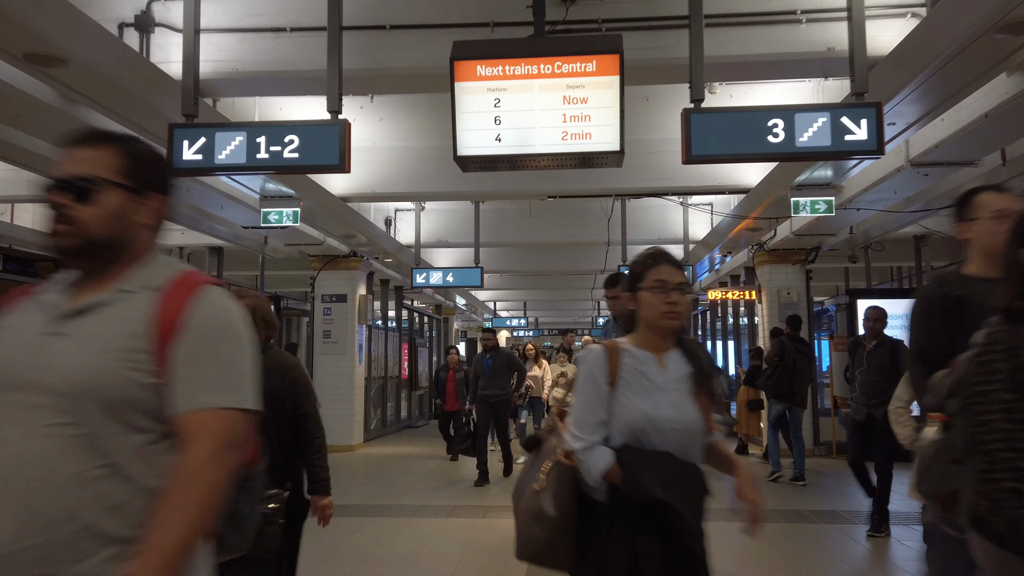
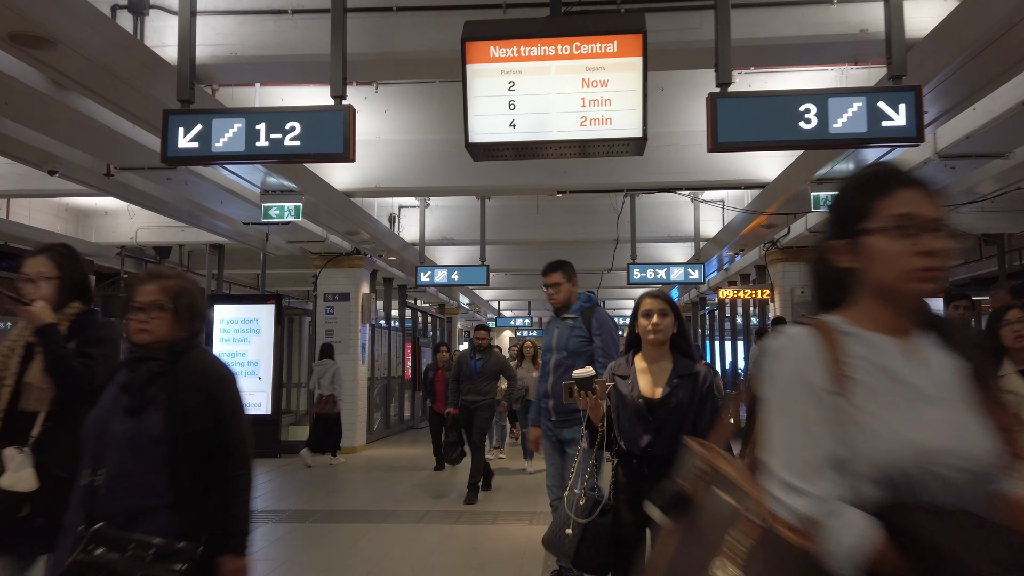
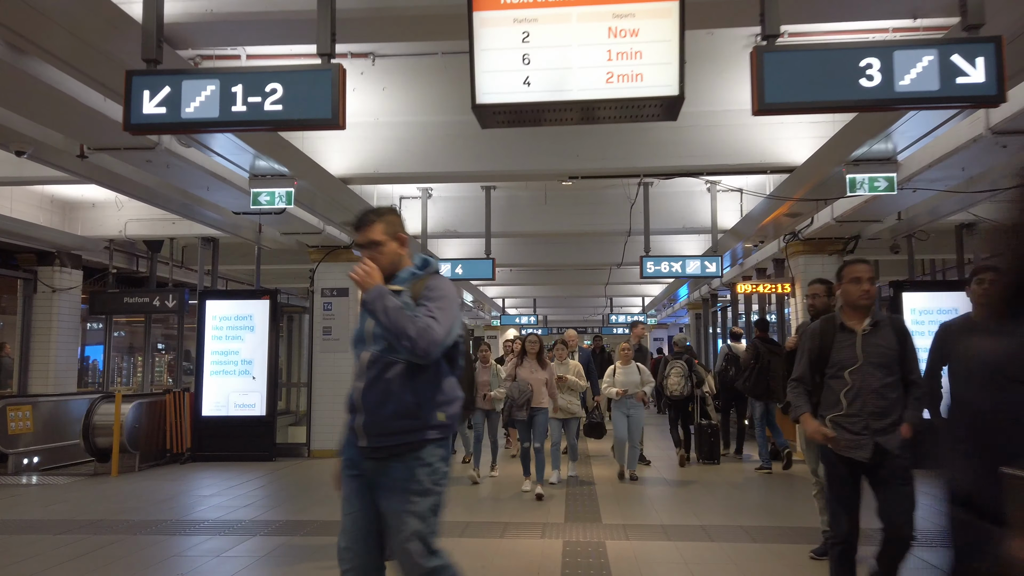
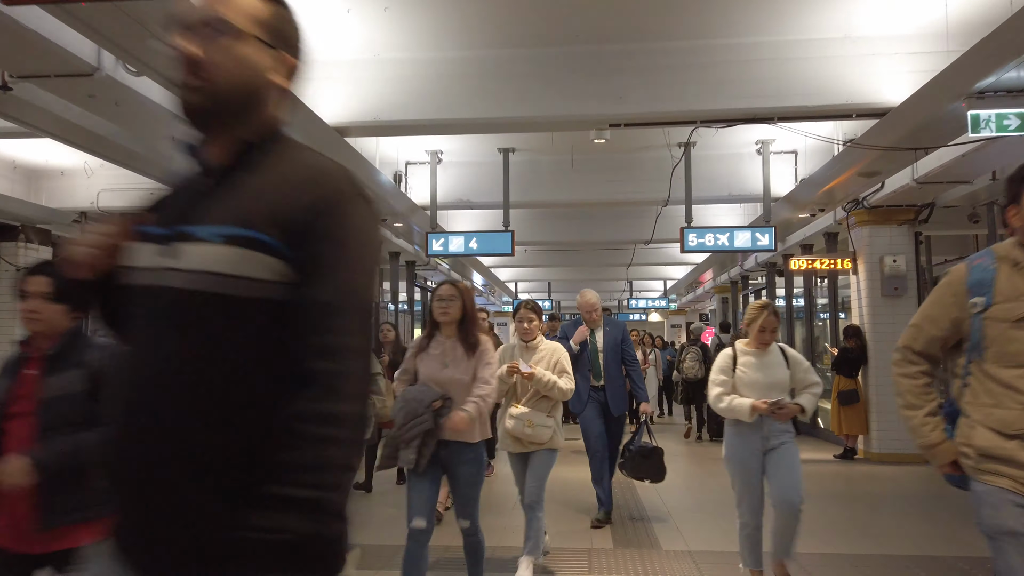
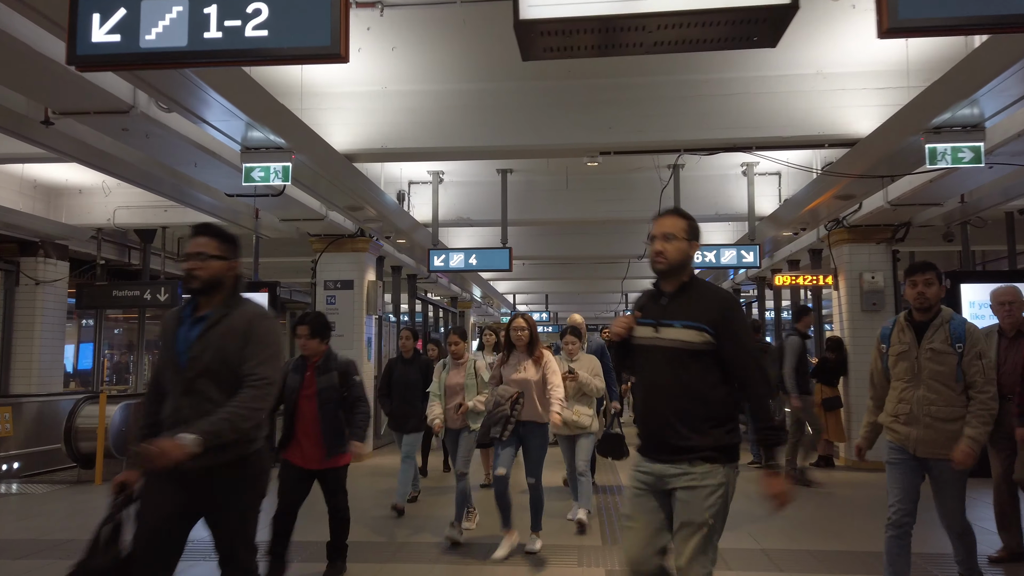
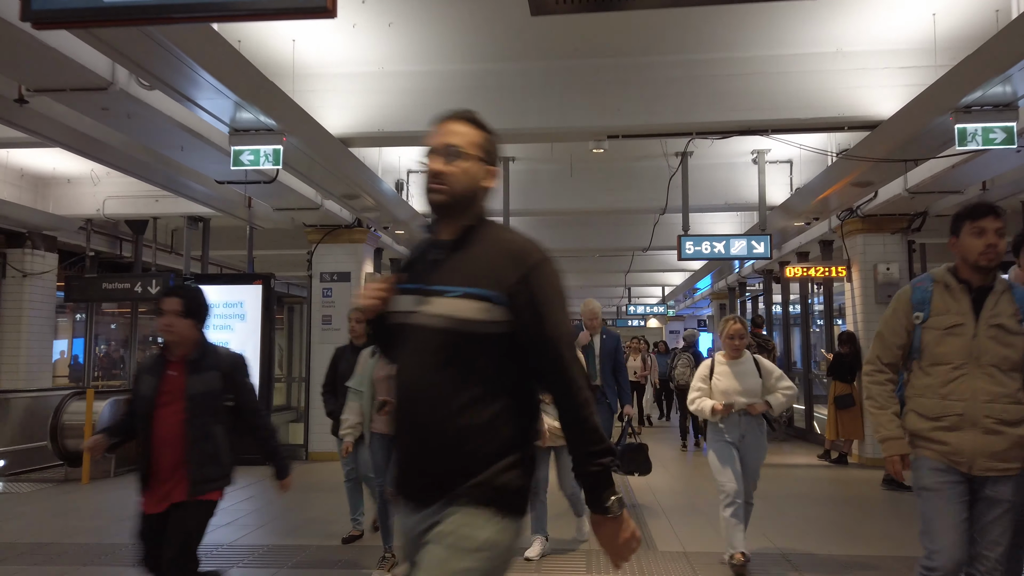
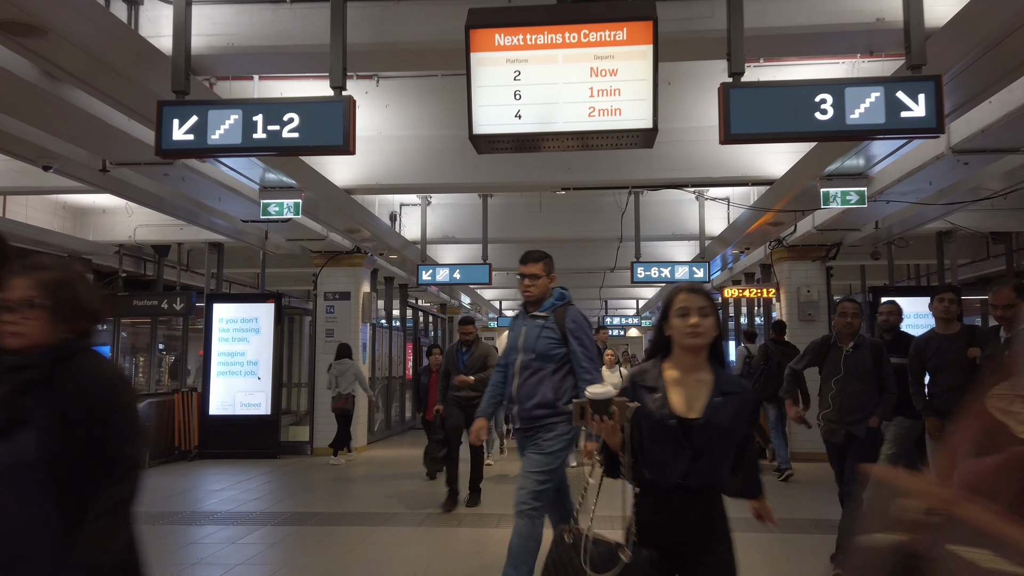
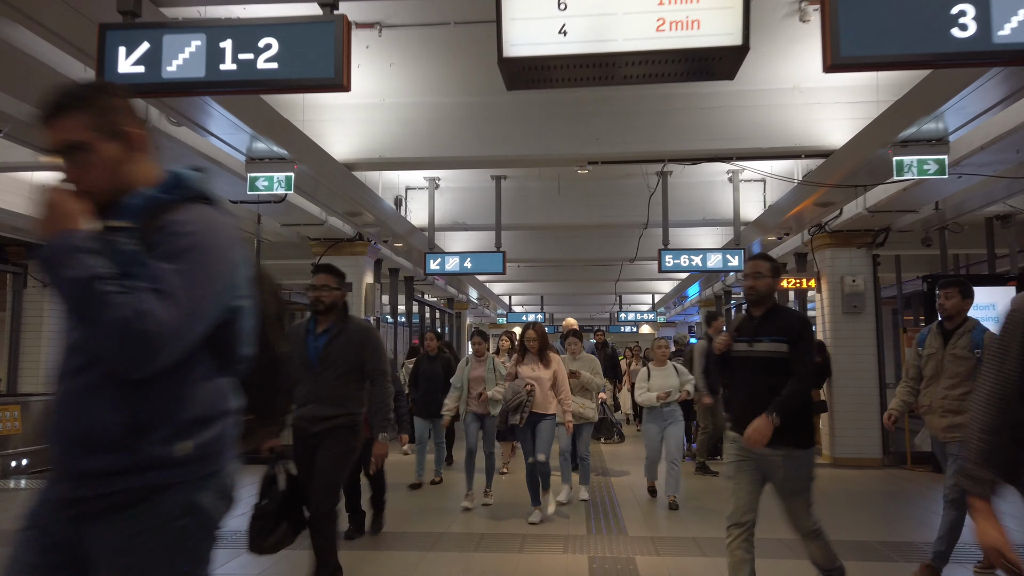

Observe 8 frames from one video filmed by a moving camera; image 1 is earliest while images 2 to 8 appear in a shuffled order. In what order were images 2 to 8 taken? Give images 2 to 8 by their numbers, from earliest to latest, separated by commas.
2, 7, 3, 8, 5, 6, 4
